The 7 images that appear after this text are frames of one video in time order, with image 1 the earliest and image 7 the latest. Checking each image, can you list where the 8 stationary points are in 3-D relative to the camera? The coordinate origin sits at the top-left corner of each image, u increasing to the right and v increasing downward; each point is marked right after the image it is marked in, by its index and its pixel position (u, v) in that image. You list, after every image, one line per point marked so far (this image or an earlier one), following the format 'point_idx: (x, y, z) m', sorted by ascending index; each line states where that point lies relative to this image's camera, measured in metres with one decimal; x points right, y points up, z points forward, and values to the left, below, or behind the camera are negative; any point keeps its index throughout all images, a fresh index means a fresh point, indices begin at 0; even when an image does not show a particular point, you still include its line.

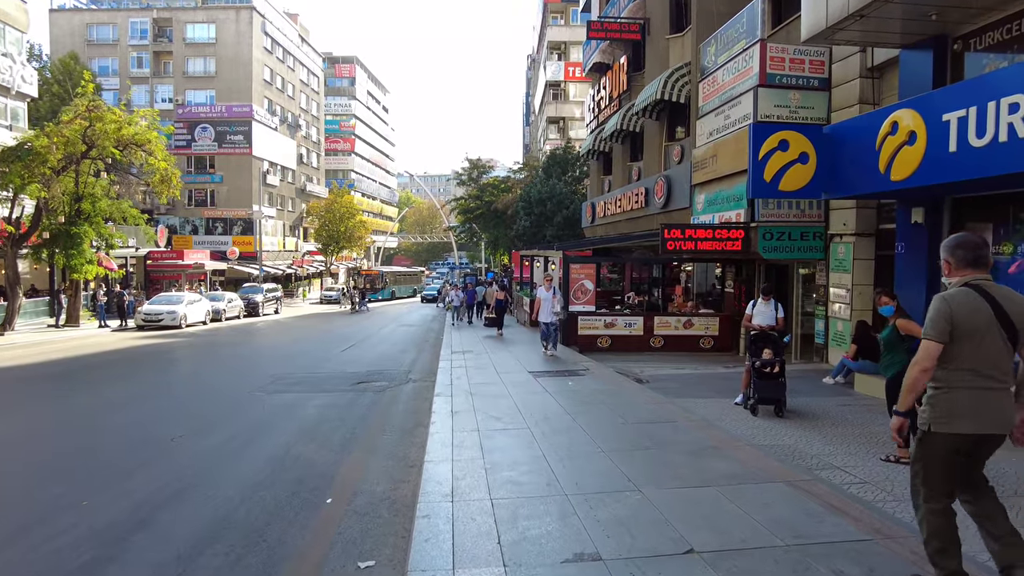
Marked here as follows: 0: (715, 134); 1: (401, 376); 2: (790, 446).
0: (+4.5, +3.4, +14.7) m
1: (-2.0, -1.6, +11.8) m
2: (+2.8, -1.6, +6.7) m
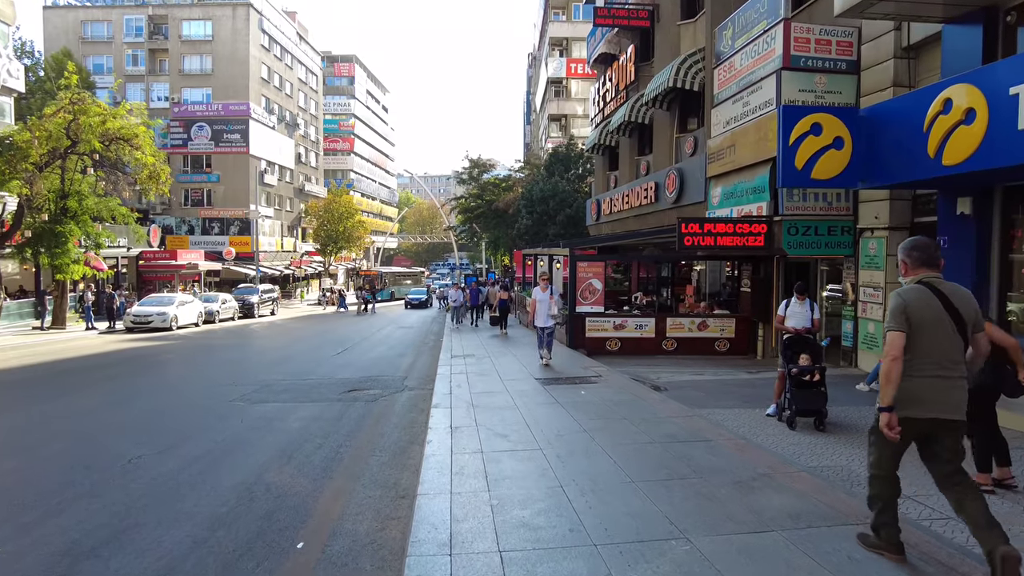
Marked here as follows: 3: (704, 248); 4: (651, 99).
0: (+4.6, +3.5, +13.8) m
1: (-1.9, -1.6, +10.9) m
2: (+2.9, -1.6, +5.7) m
3: (+3.4, +0.7, +11.8) m
4: (+3.7, +4.9, +17.4) m
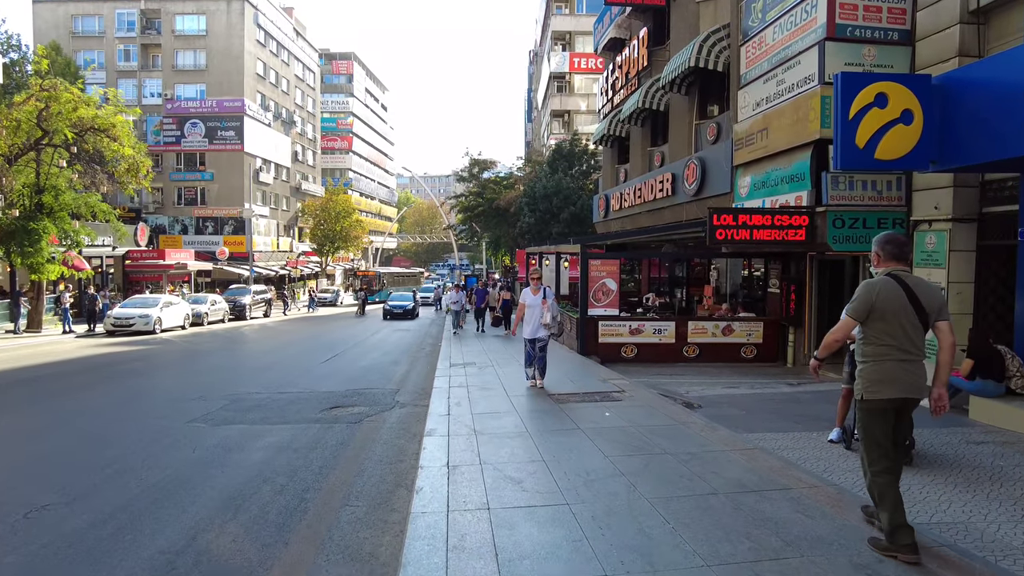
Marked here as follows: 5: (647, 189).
0: (+4.7, +3.4, +12.3) m
1: (-1.8, -1.6, +9.4) m
2: (+3.0, -1.6, +4.3) m
3: (+3.5, +0.7, +10.4) m
4: (+3.8, +4.9, +15.9) m
5: (+3.8, +2.8, +18.7) m
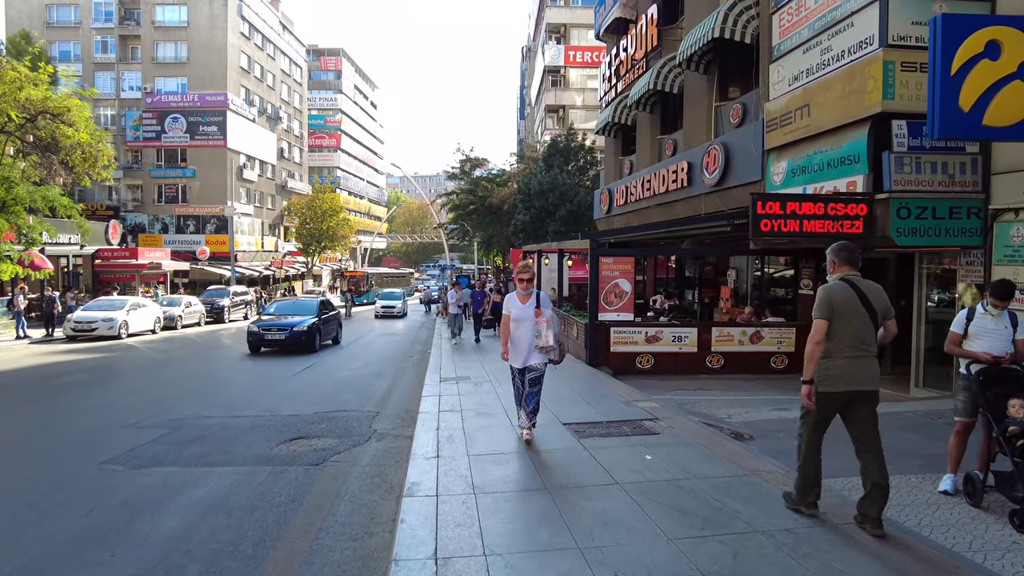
0: (+4.7, +3.4, +10.7) m
1: (-1.7, -1.6, +7.7) m
2: (+3.1, -1.6, +2.6) m
3: (+3.6, +0.7, +8.7) m
4: (+3.7, +4.9, +14.3) m
5: (+3.7, +2.8, +17.0) m
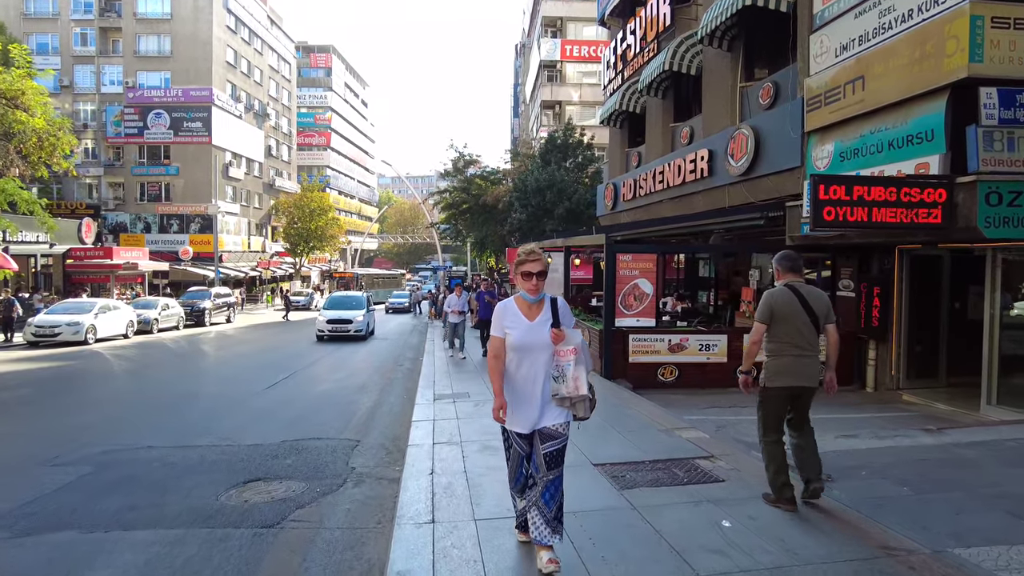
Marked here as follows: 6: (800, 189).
0: (+4.8, +3.4, +9.2) m
1: (-1.6, -1.6, +6.1) m
2: (+3.3, -1.6, +1.1) m
3: (+3.7, +0.7, +7.2) m
4: (+3.8, +4.9, +12.8) m
5: (+3.7, +2.8, +15.5) m
6: (+4.7, +1.6, +10.8) m
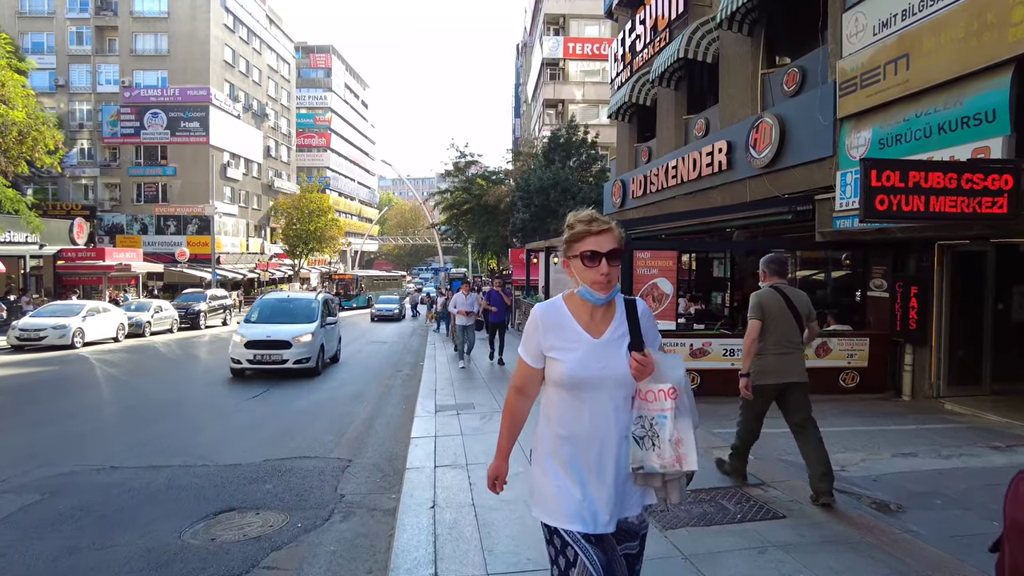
0: (+4.9, +3.4, +8.4) m
1: (-1.5, -1.6, +5.3) m
2: (+3.4, -1.5, +0.3) m
3: (+3.8, +0.7, +6.4) m
4: (+3.9, +4.9, +12.0) m
5: (+3.8, +2.7, +14.7) m
6: (+4.8, +1.6, +10.0) m
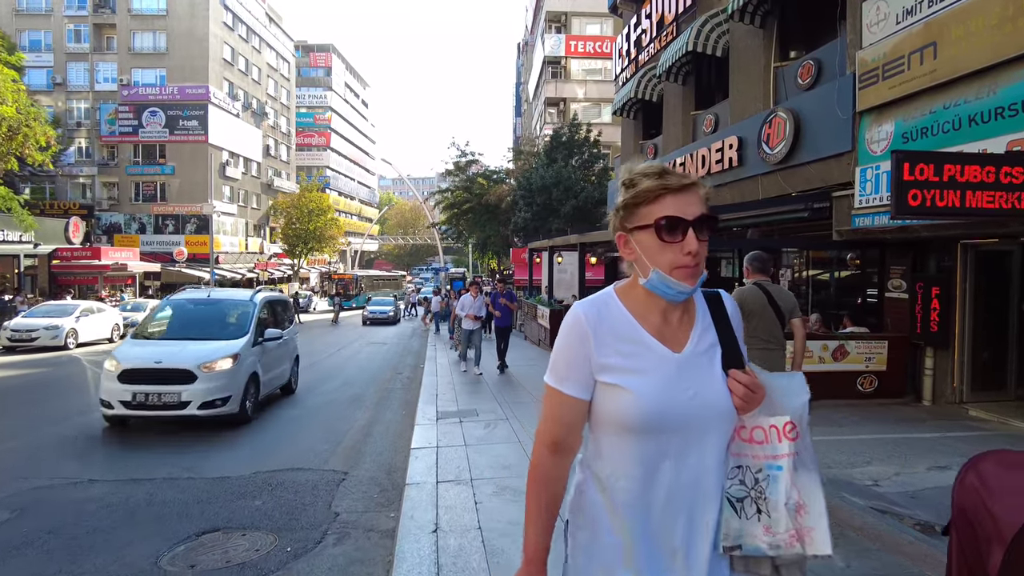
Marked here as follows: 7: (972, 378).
0: (+5.0, +3.4, +8.0) m
1: (-1.4, -1.6, +4.9) m
2: (+3.4, -1.6, -0.1) m
3: (+3.9, +0.7, +5.9) m
4: (+3.9, +4.9, +11.6) m
5: (+3.9, +2.7, +14.3) m
6: (+4.9, +1.6, +9.6) m
7: (+6.6, -1.3, +9.5) m
